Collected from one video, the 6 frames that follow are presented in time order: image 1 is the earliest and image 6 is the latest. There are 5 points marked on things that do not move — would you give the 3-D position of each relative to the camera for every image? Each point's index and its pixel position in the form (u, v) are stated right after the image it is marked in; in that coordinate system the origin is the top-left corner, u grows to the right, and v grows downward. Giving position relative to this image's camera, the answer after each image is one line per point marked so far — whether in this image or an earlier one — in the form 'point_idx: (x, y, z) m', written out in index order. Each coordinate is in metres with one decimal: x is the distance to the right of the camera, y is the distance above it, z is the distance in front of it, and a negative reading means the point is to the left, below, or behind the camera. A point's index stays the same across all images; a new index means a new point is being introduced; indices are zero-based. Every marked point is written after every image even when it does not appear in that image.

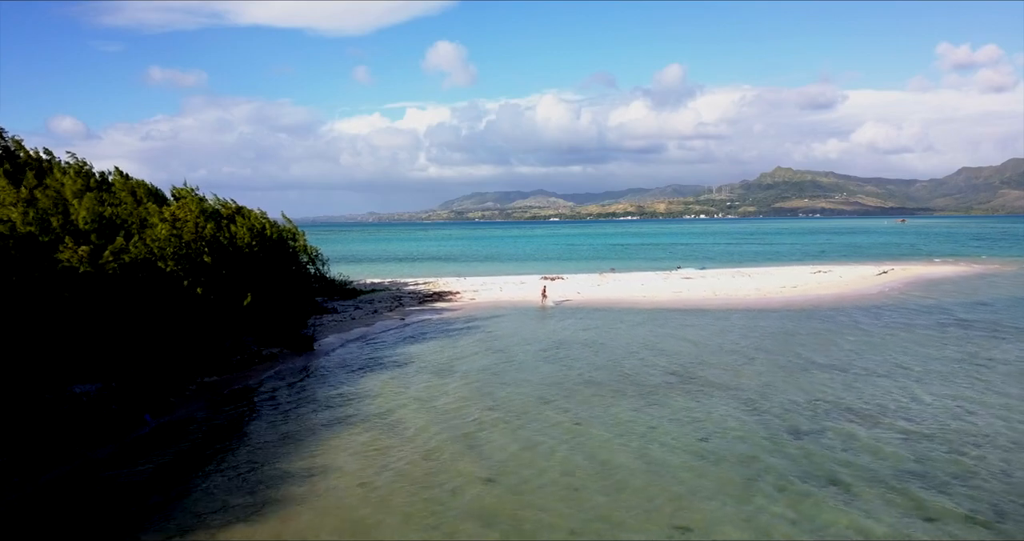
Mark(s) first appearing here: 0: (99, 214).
0: (-7.0, +1.0, +19.2) m
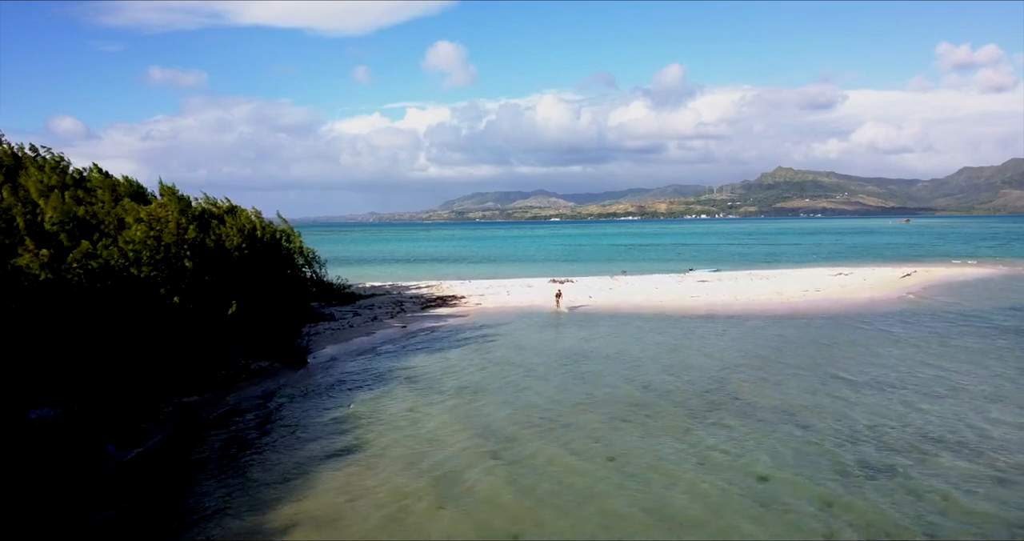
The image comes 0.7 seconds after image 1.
0: (-6.7, +0.9, +17.2) m
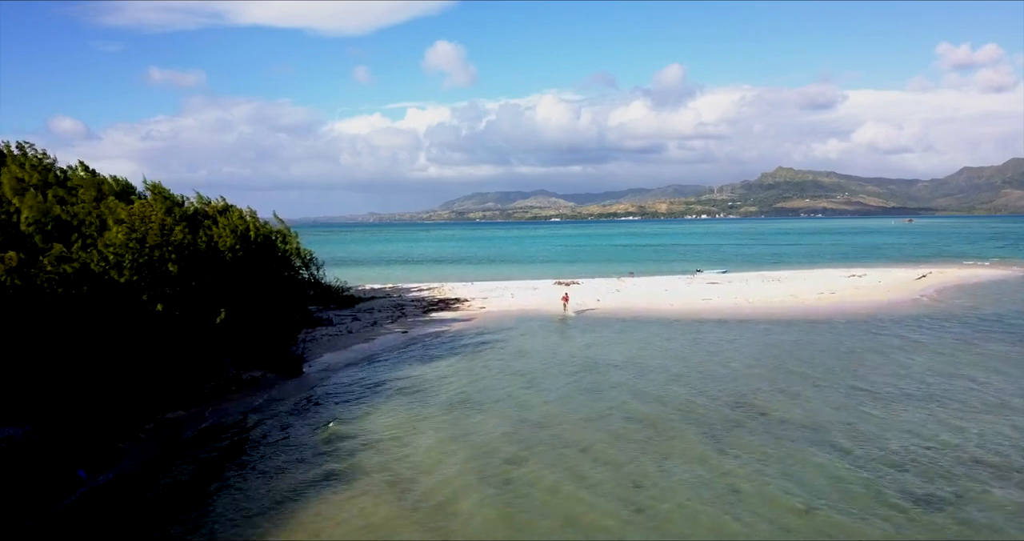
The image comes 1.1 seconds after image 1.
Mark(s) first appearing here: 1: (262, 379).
0: (-6.6, +0.8, +16.0) m
1: (-4.0, -1.7, +17.8) m
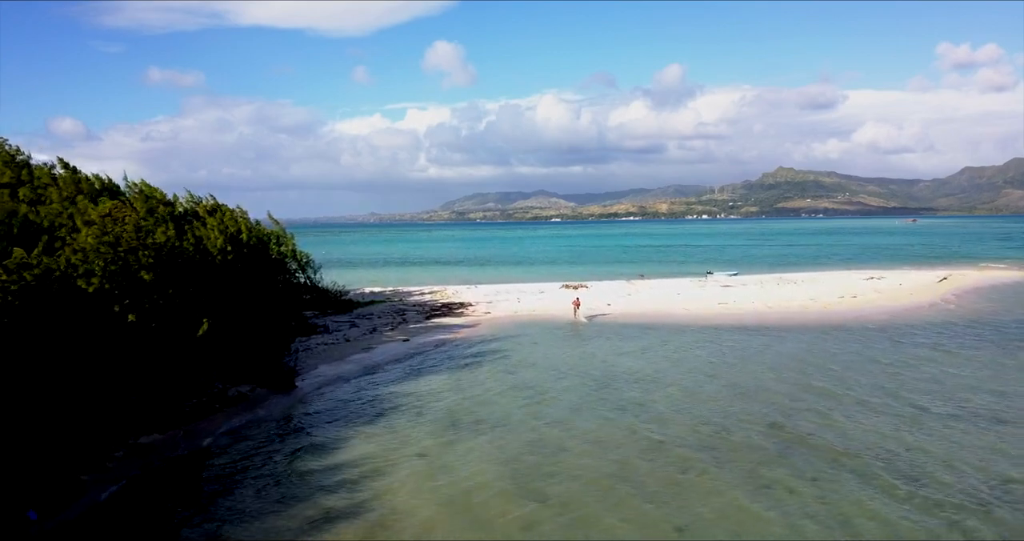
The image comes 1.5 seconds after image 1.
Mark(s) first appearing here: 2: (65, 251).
0: (-6.4, +0.7, +14.4) m
1: (-3.8, -1.8, +16.3) m
2: (-5.4, +0.3, +13.6) m
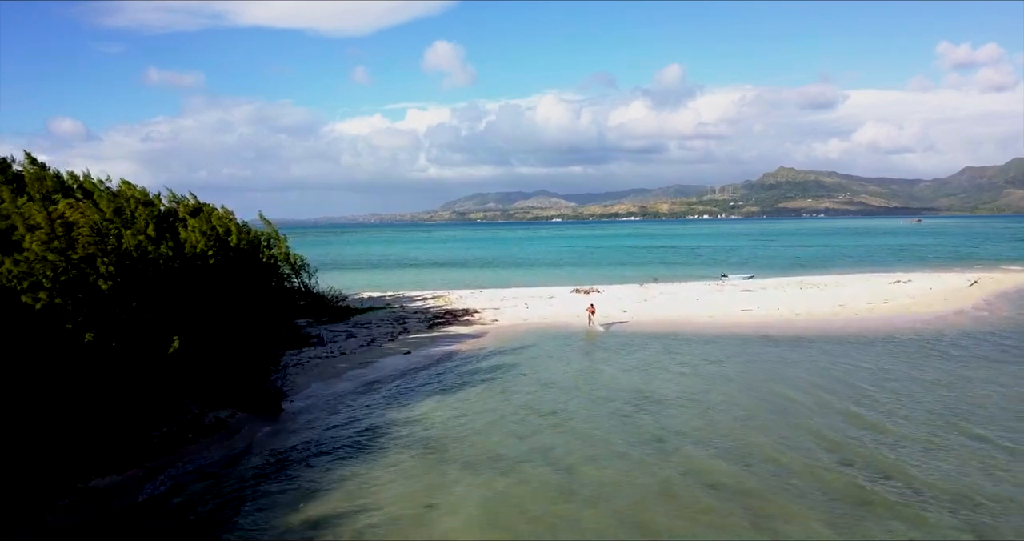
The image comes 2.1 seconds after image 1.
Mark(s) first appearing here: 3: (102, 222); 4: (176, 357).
0: (-6.2, +0.6, +12.4) m
1: (-3.6, -1.9, +14.2) m
2: (-5.2, +0.2, +11.5) m
3: (-5.1, +0.6, +14.1) m
4: (-4.2, -1.1, +14.0) m
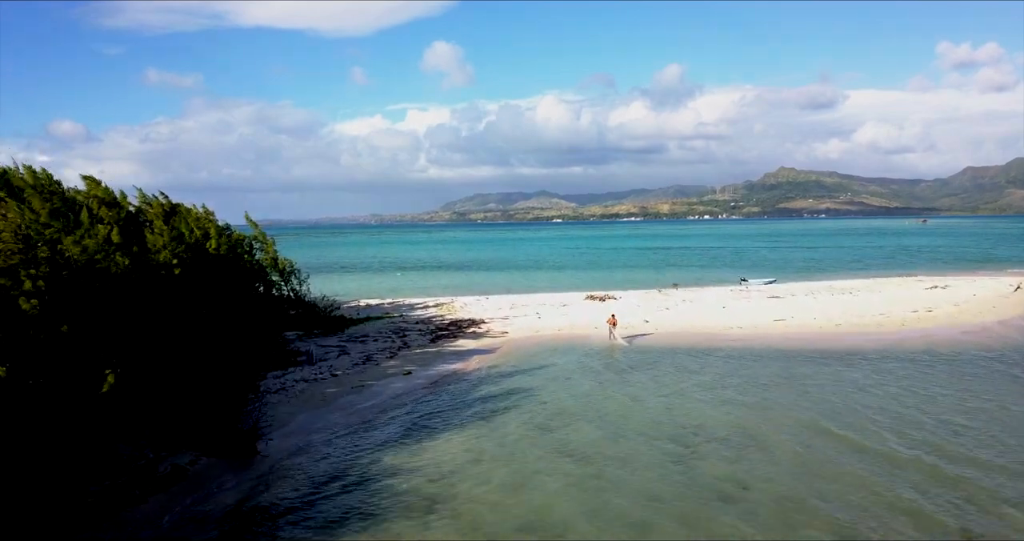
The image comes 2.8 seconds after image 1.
0: (-5.9, +0.5, +9.7) m
1: (-3.3, -2.0, +11.6) m
2: (-4.9, 0.0, +8.9) m
3: (-4.9, +0.5, +11.5) m
4: (-3.9, -1.2, +11.4) m
